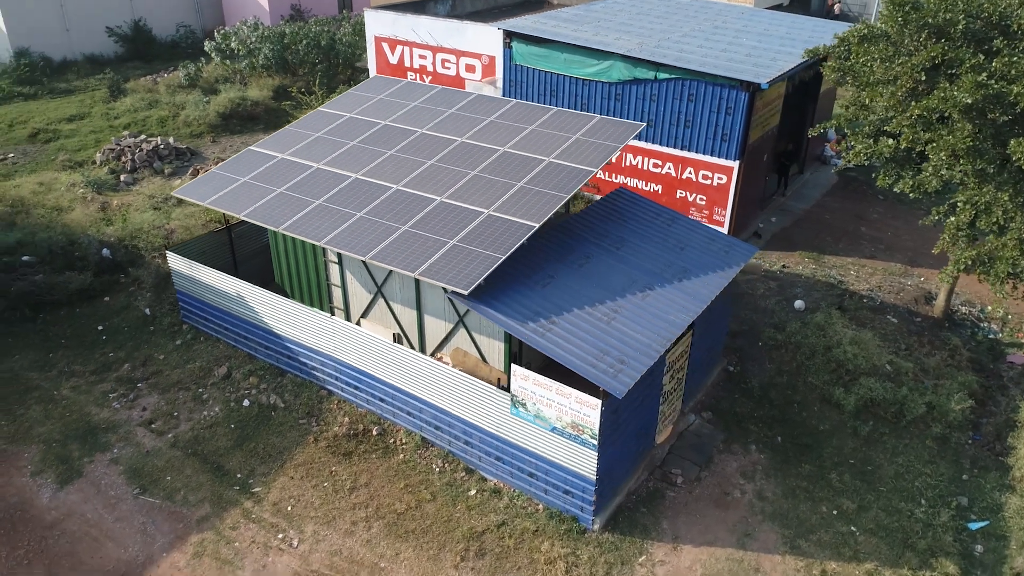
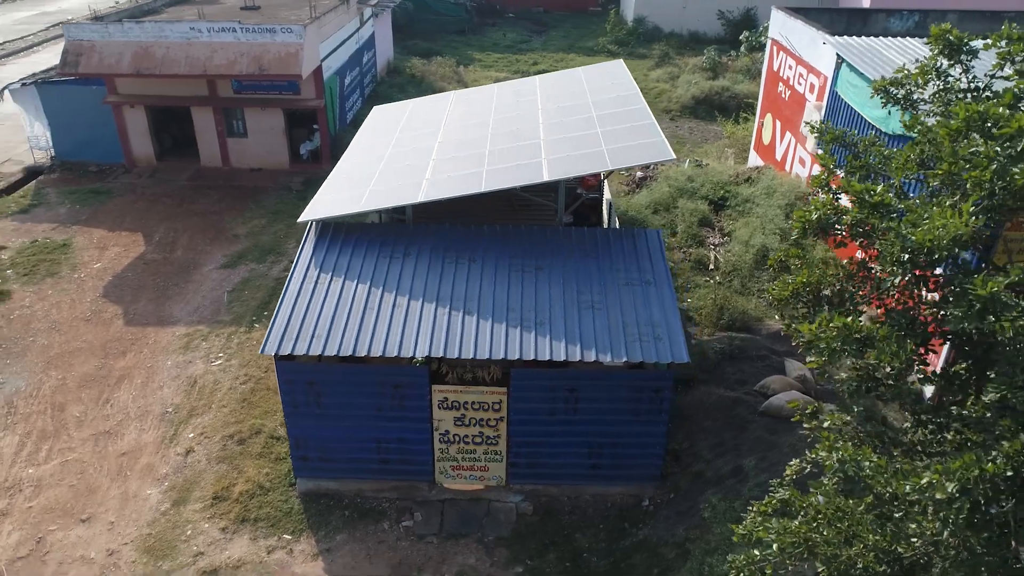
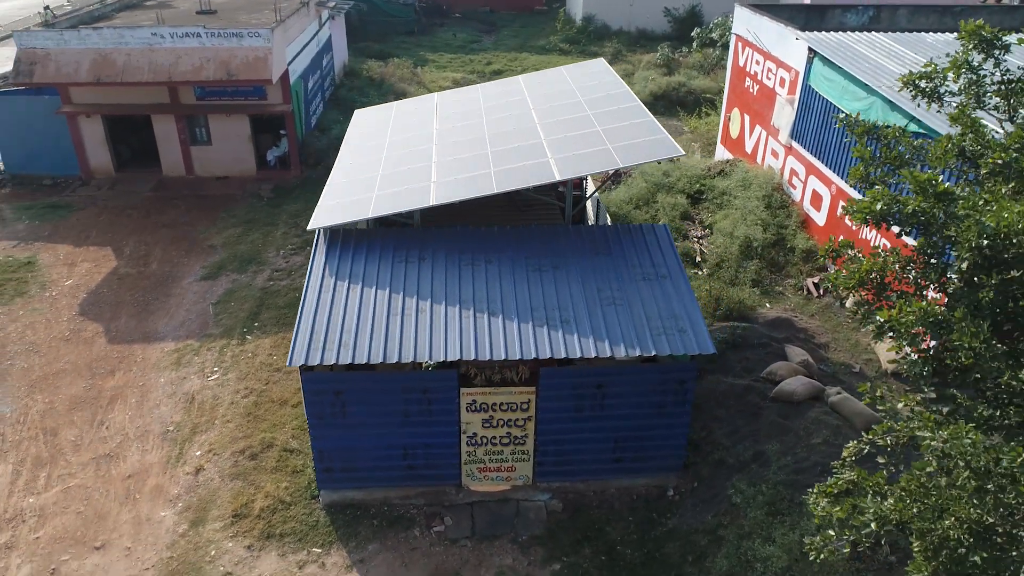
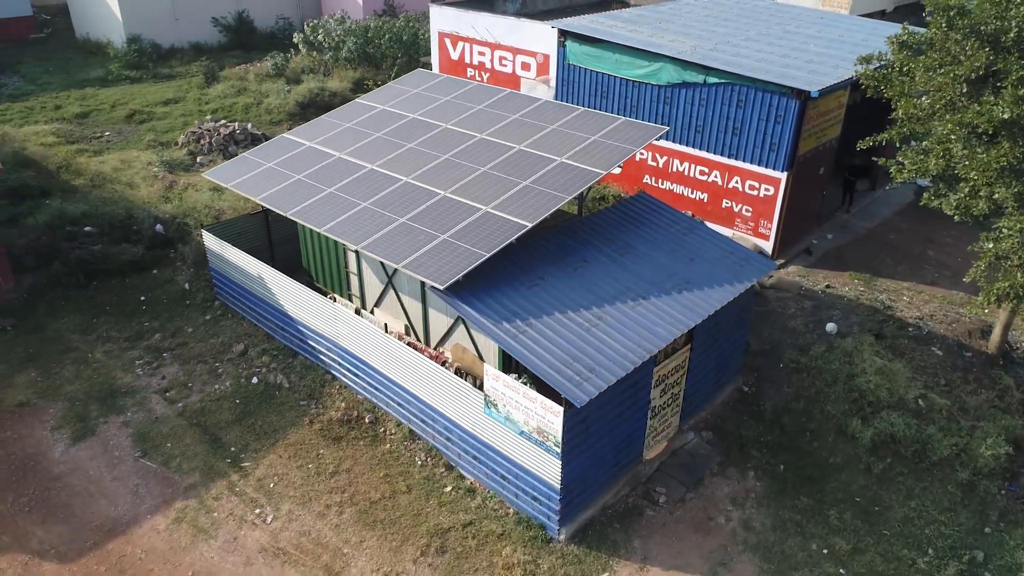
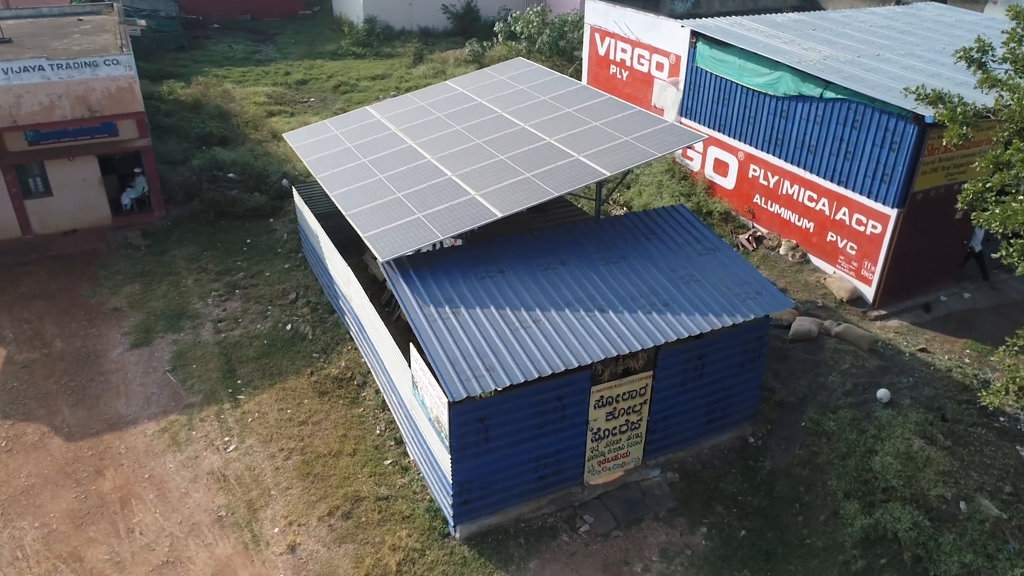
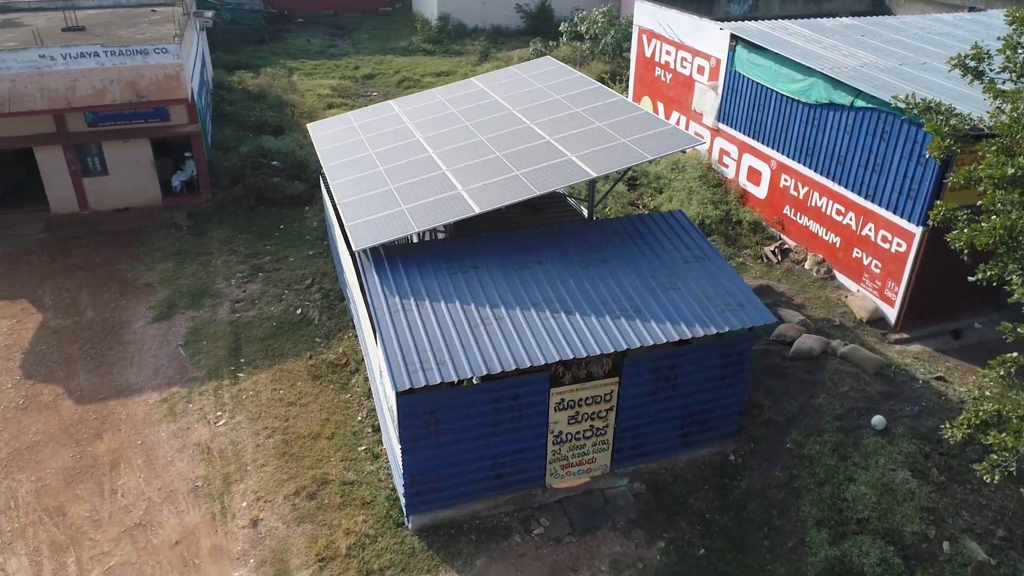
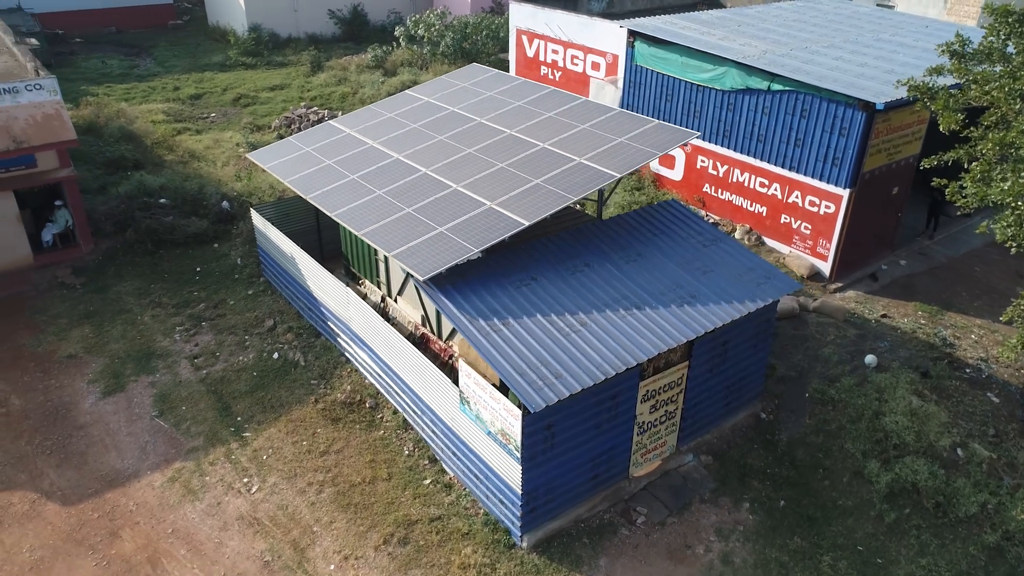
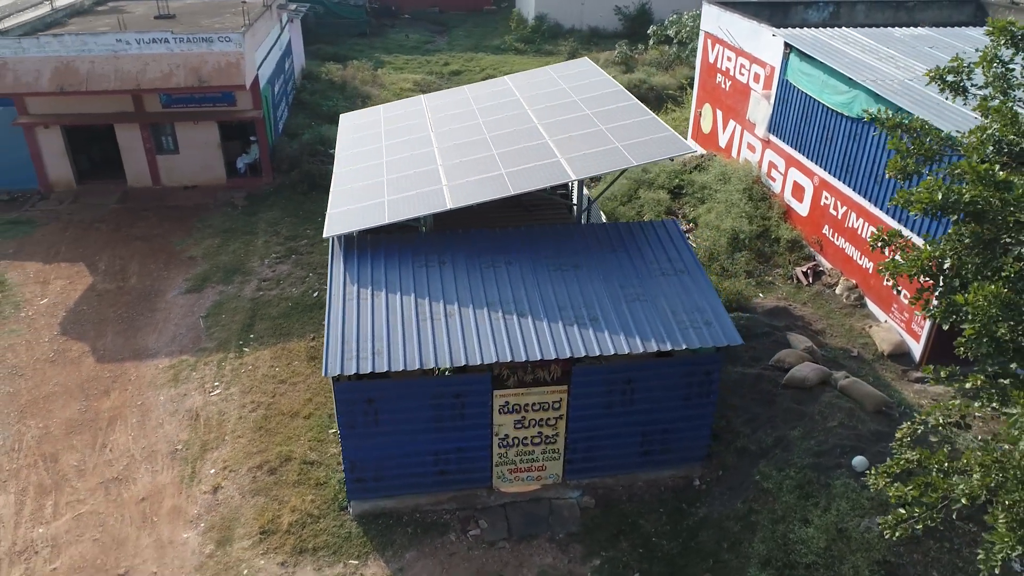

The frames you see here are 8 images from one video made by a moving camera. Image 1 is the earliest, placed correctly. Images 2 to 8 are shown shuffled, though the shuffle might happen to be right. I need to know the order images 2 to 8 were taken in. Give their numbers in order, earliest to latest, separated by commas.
4, 7, 5, 6, 8, 3, 2
